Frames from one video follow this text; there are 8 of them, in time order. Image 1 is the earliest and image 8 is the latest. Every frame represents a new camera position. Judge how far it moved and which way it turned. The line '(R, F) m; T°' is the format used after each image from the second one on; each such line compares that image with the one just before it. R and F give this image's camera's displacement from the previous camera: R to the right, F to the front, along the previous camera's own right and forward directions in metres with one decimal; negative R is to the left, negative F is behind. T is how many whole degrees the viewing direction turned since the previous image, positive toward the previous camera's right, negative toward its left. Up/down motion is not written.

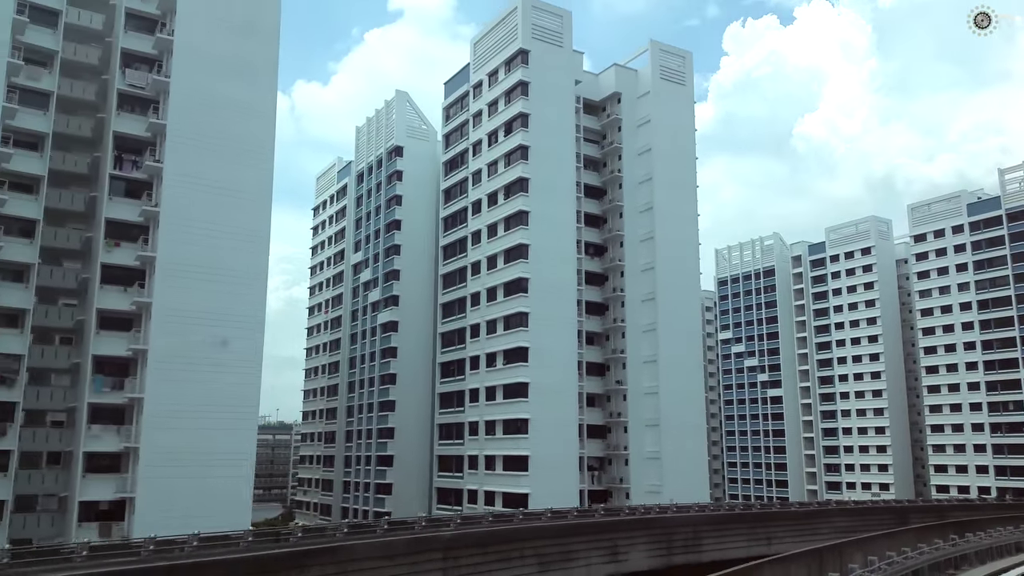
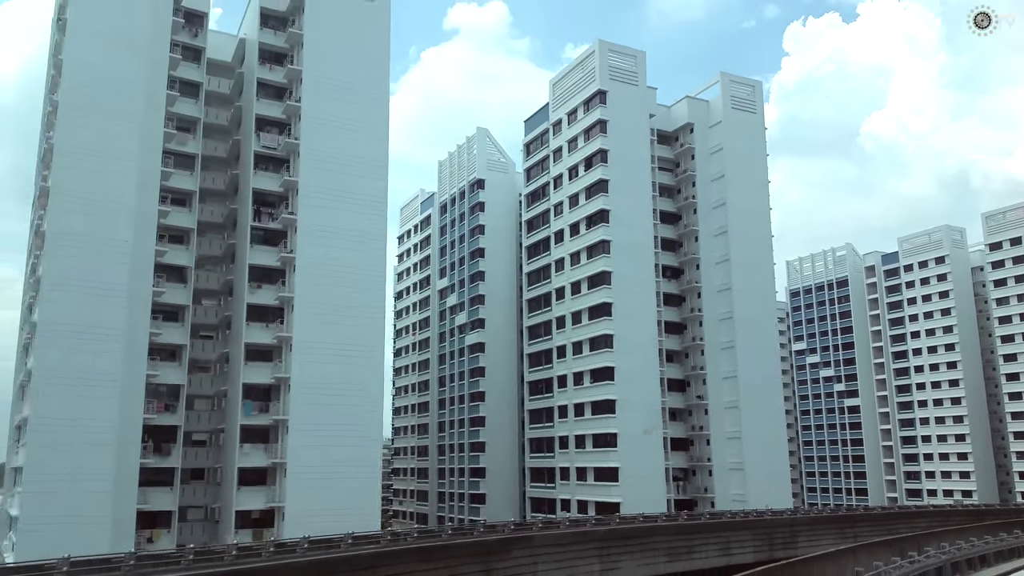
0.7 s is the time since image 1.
(-1.5, -3.9) m; -4°
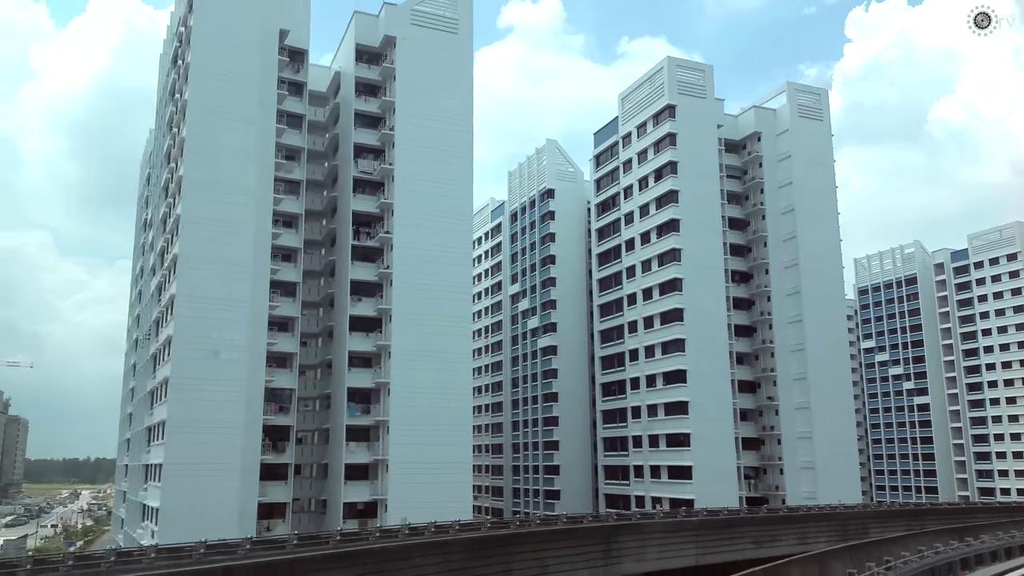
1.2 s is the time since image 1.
(-1.2, -3.1) m; -4°
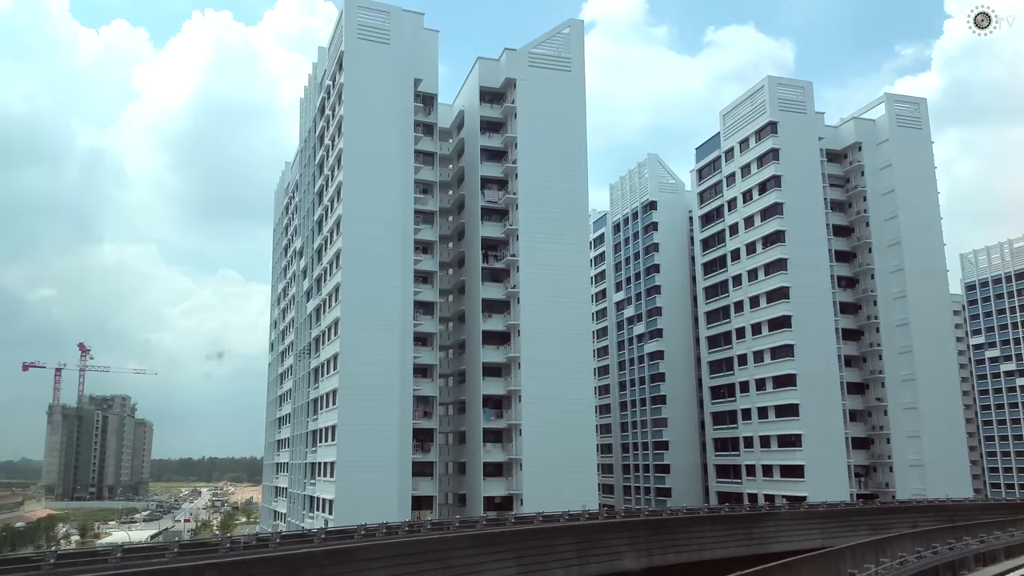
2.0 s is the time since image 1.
(-1.7, -4.5) m; -6°
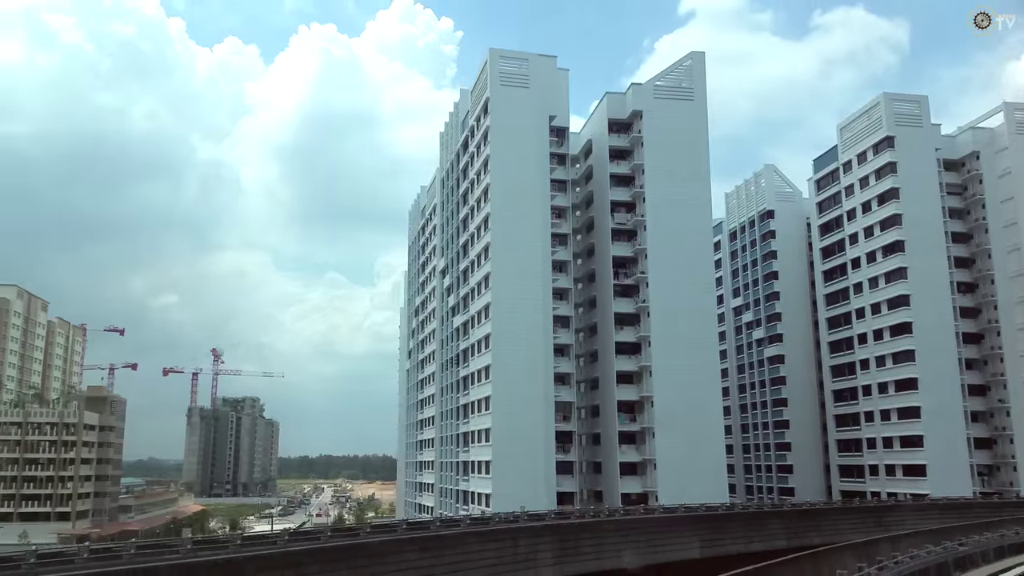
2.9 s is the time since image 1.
(-1.8, -5.3) m; -7°
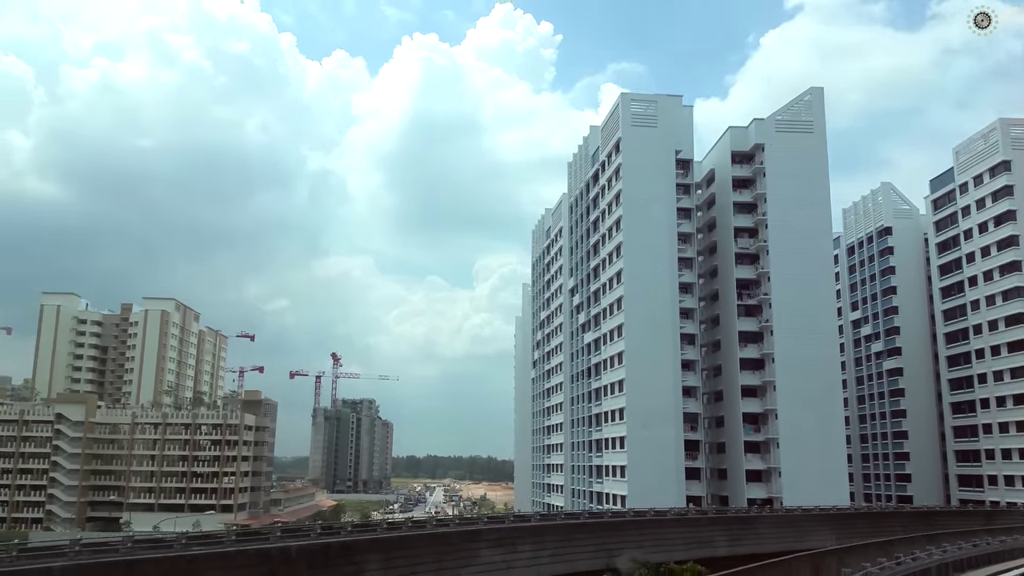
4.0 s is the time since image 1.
(-2.1, -6.2) m; -7°
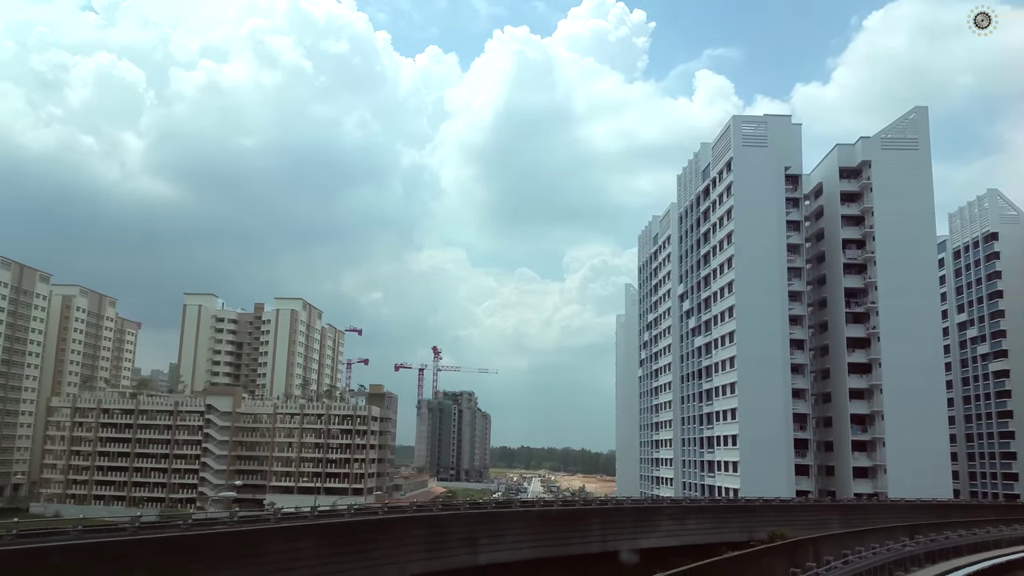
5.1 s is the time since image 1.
(-2.2, -6.6) m; -7°
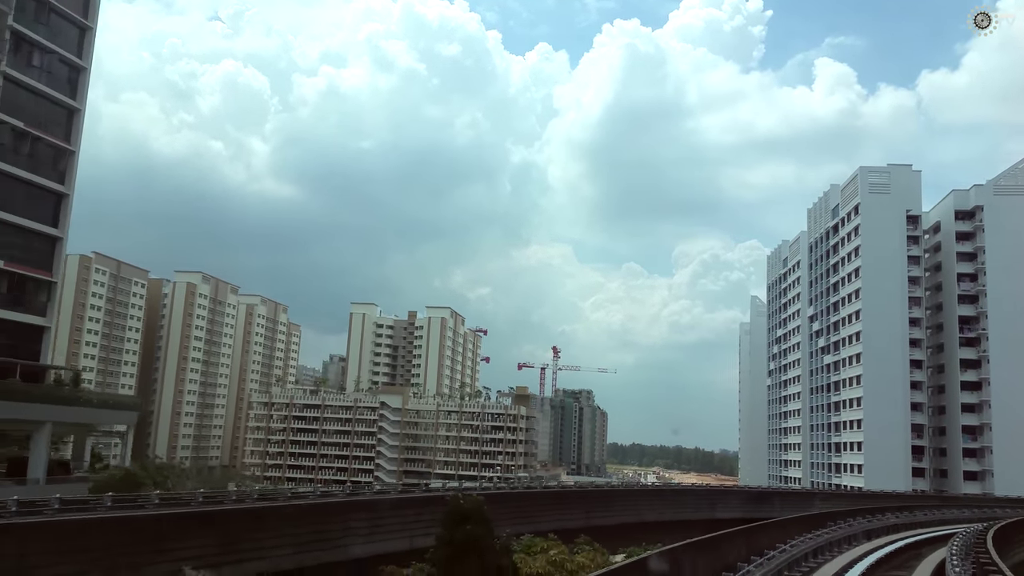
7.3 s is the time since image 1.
(-4.2, -14.4) m; -8°
